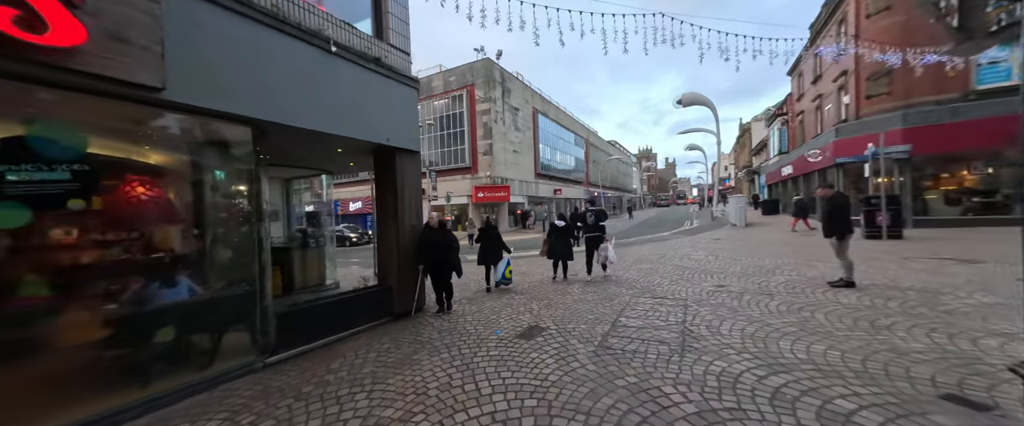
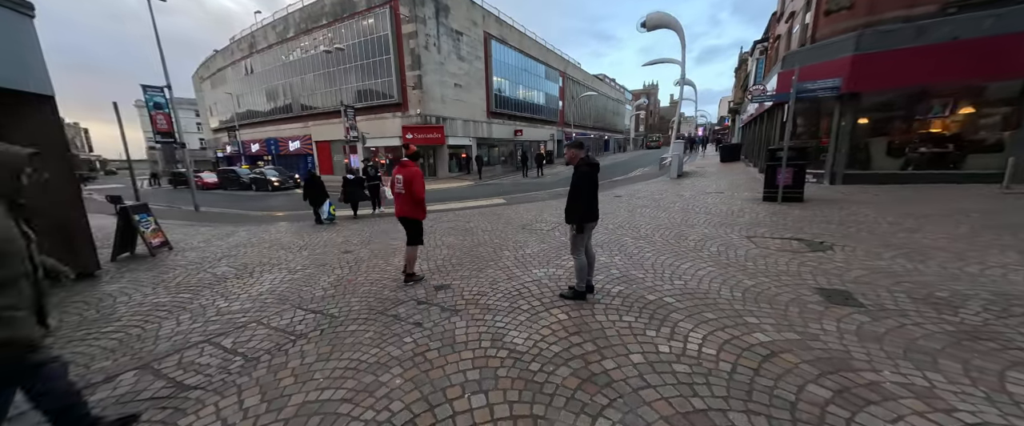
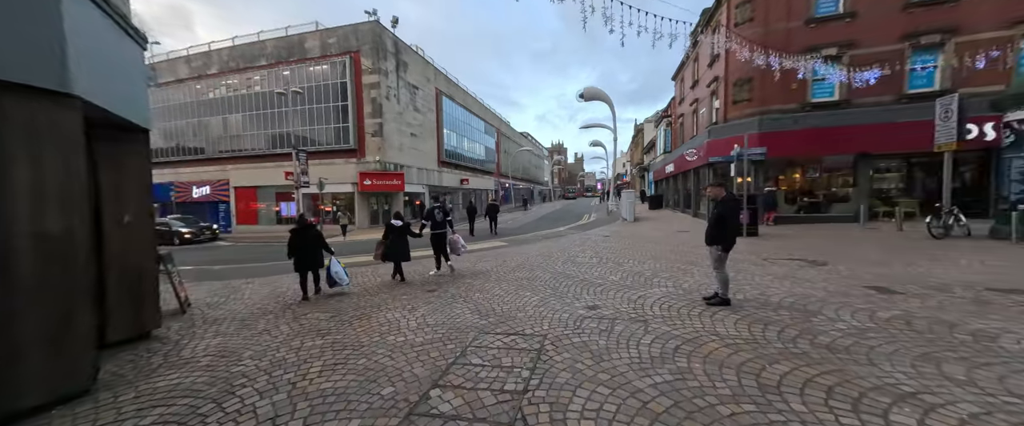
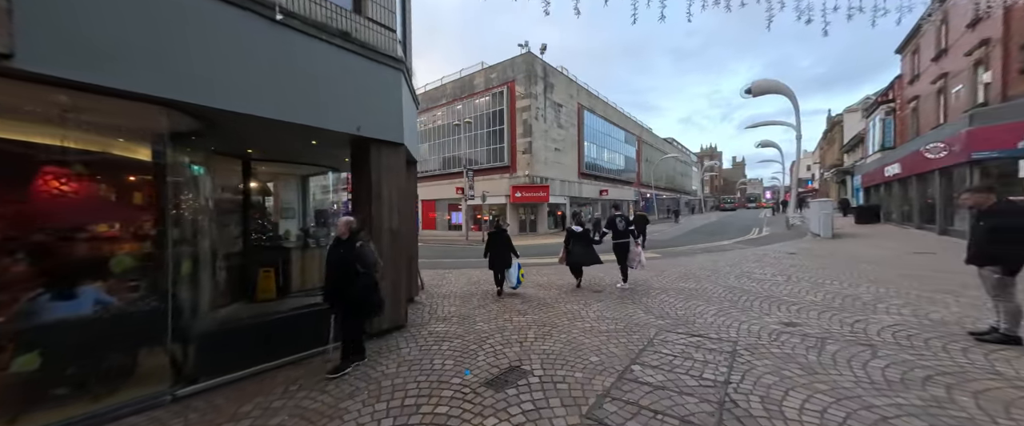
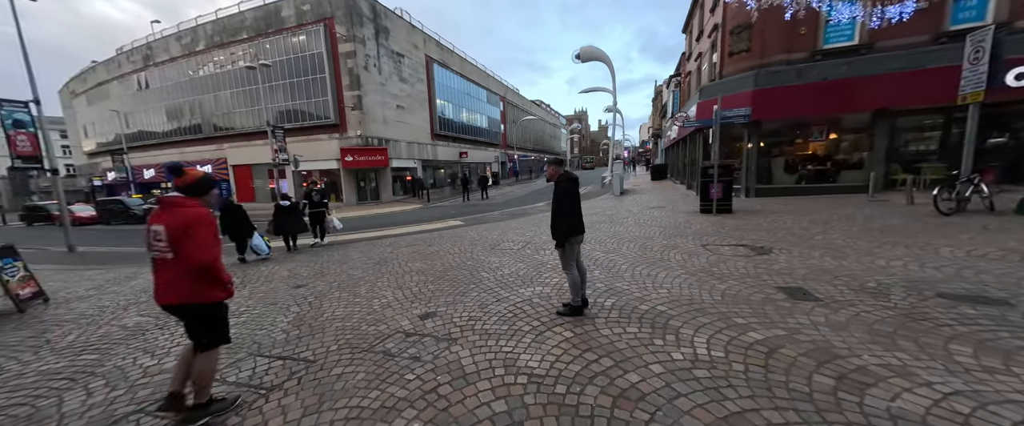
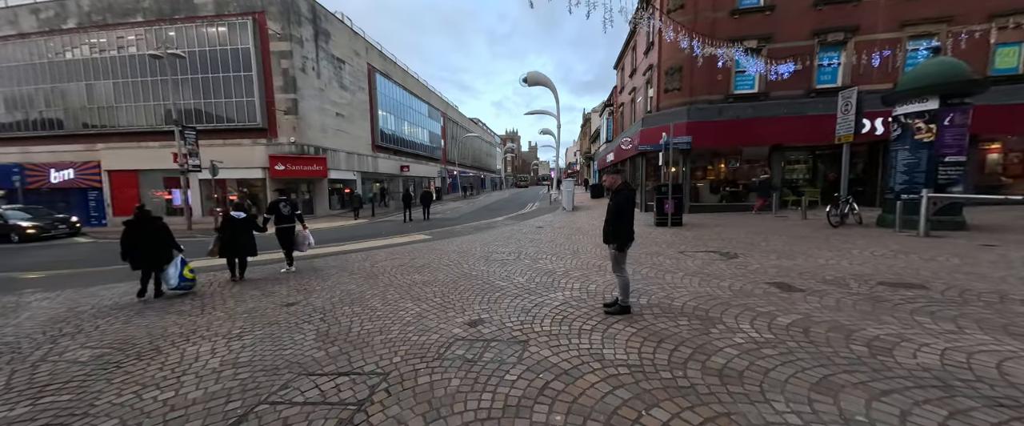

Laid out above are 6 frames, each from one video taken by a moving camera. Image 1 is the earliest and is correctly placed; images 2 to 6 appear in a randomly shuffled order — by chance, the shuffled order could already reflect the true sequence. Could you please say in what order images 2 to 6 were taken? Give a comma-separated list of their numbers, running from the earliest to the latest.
4, 3, 6, 5, 2
